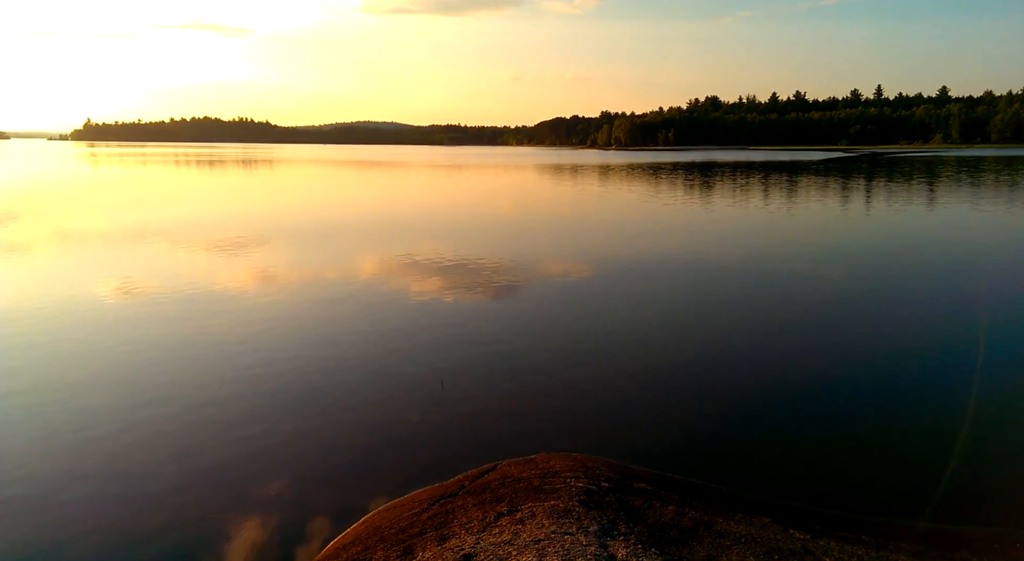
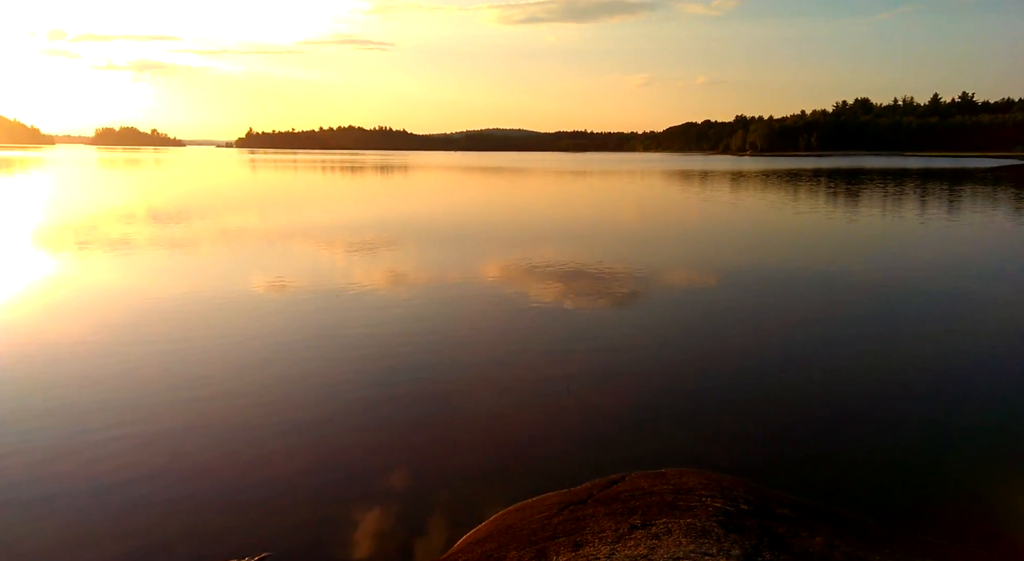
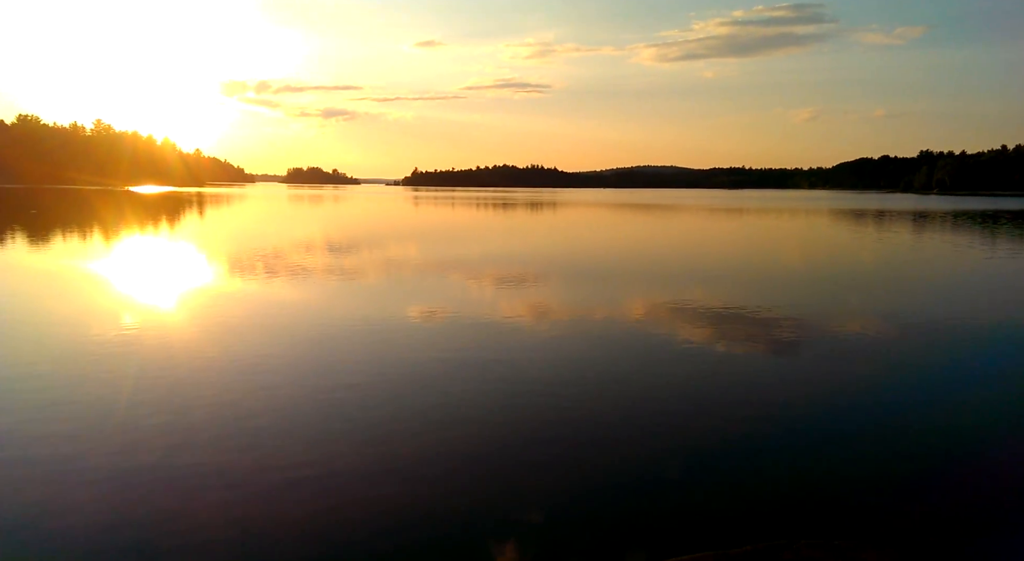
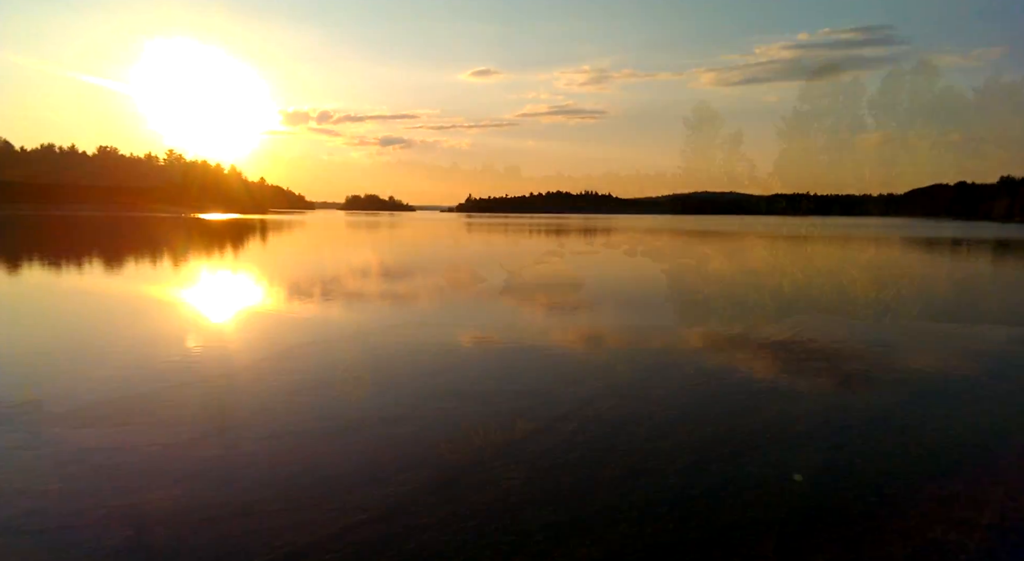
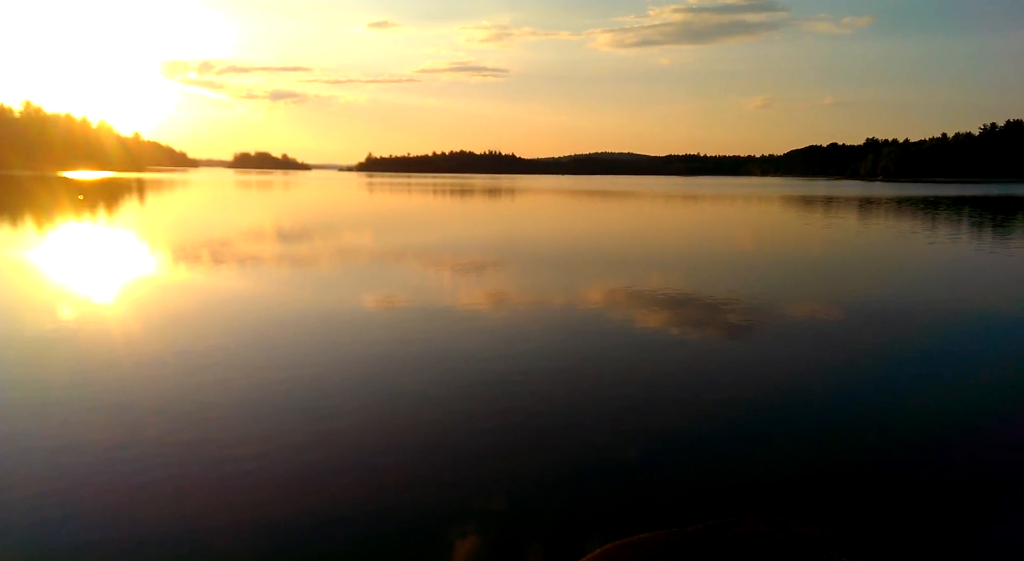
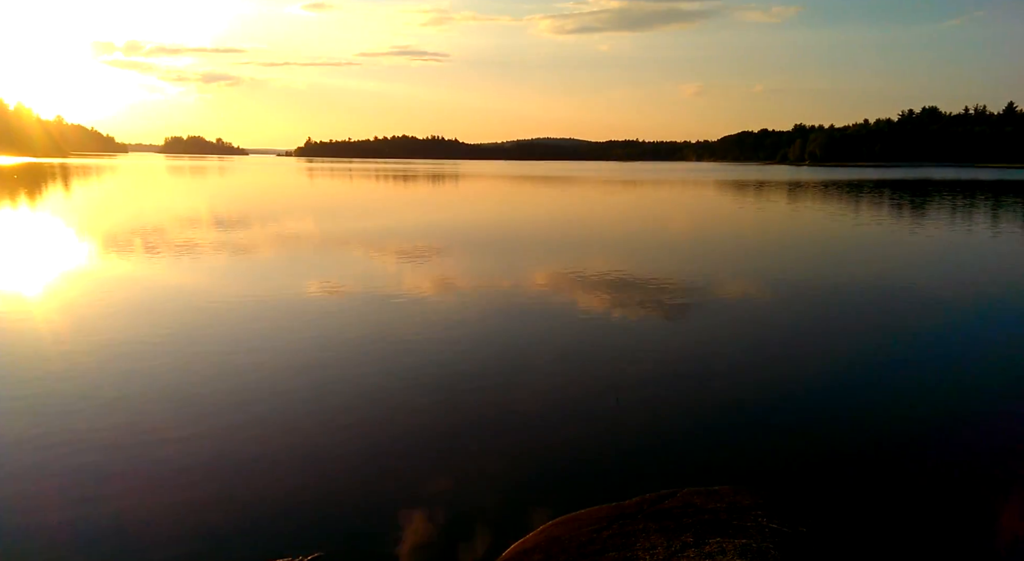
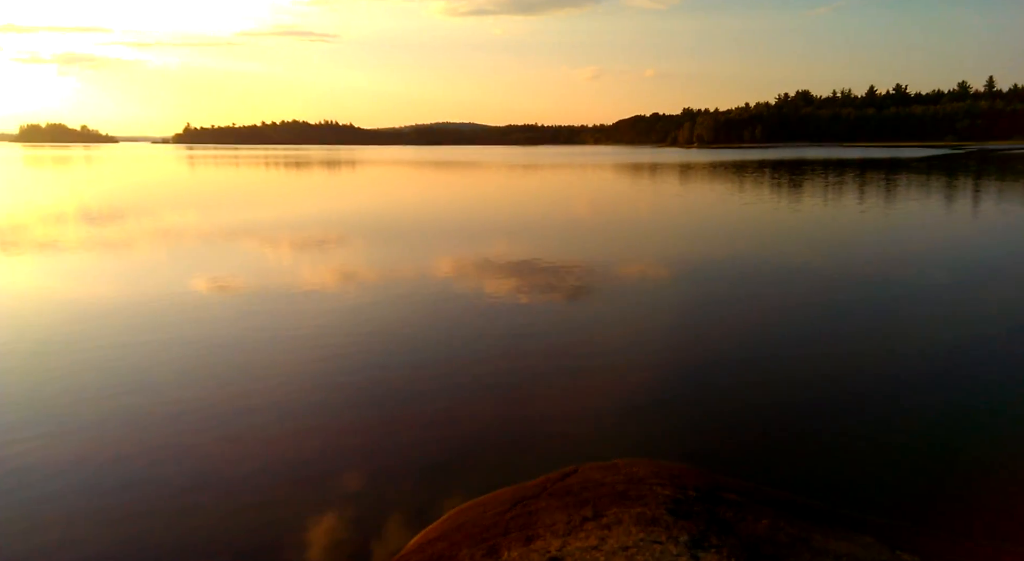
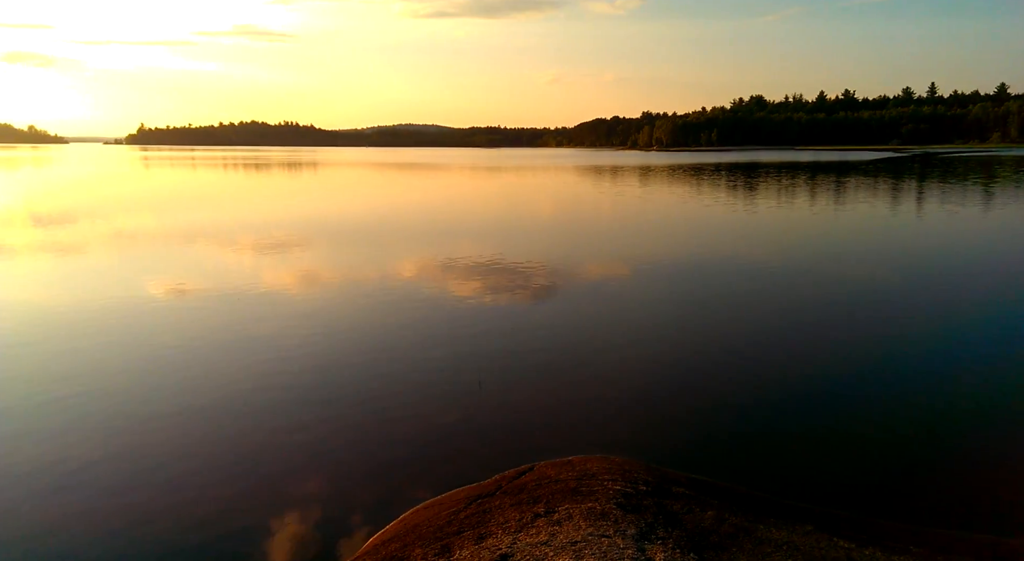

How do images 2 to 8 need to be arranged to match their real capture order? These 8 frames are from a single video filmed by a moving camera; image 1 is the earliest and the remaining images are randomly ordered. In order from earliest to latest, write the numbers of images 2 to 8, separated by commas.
8, 7, 2, 6, 5, 3, 4
